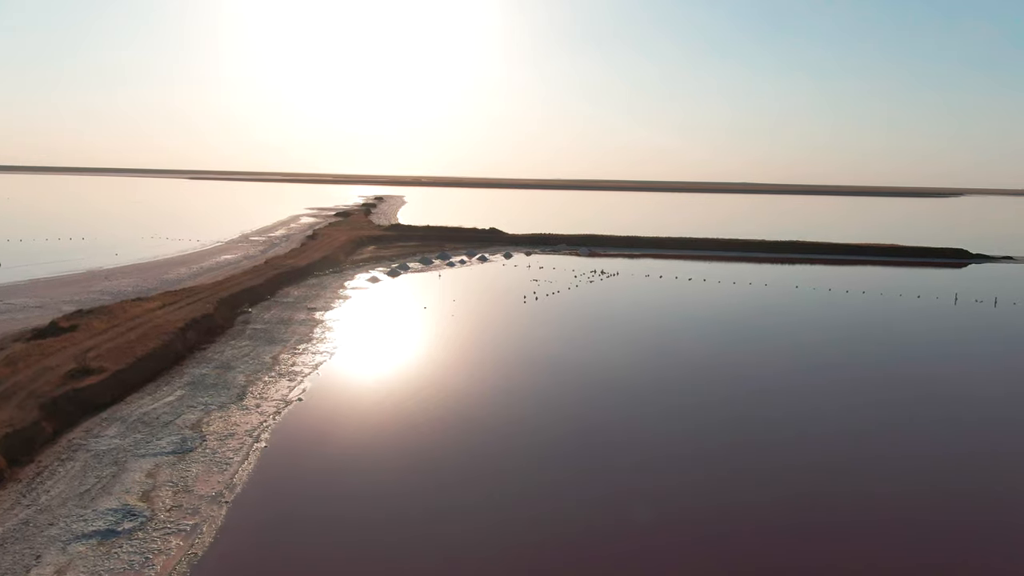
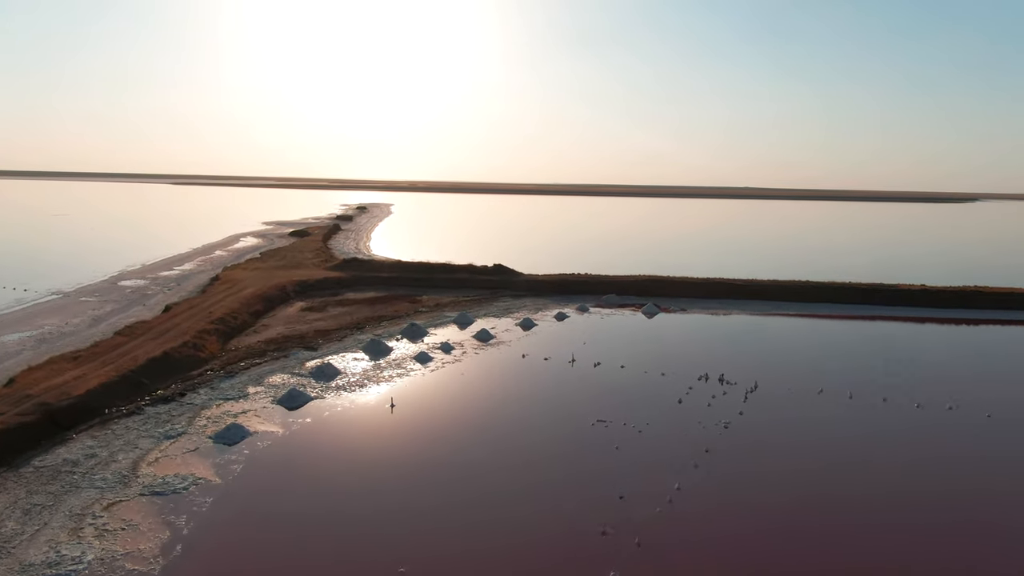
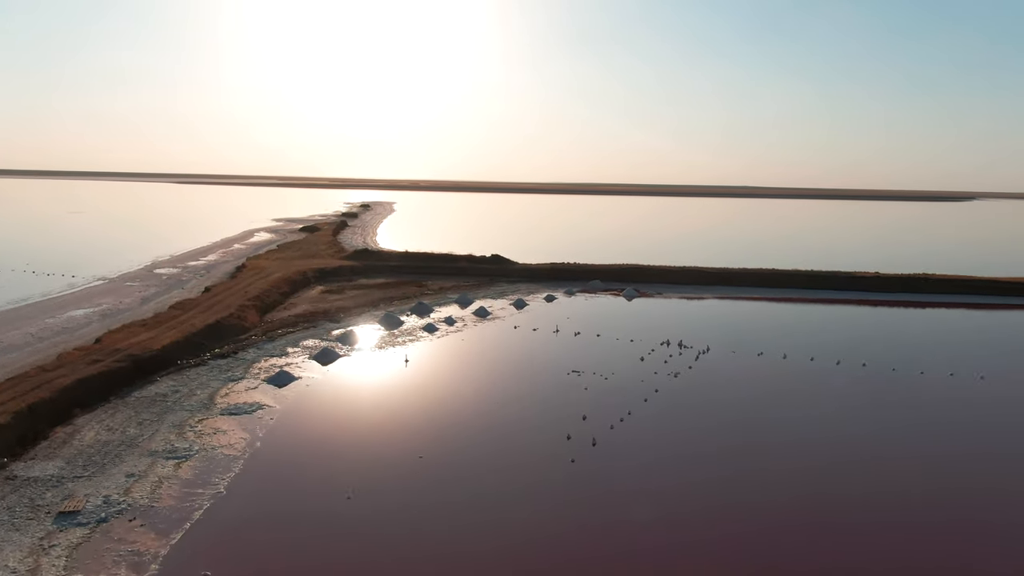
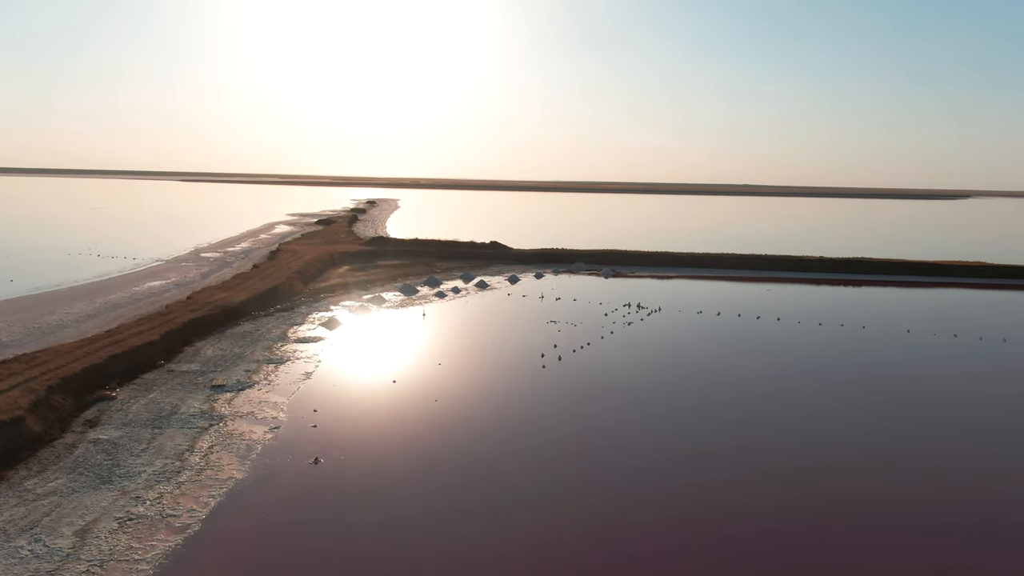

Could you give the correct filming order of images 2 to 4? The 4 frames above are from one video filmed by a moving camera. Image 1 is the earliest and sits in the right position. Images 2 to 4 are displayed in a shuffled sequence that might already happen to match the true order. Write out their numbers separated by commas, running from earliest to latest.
4, 3, 2
